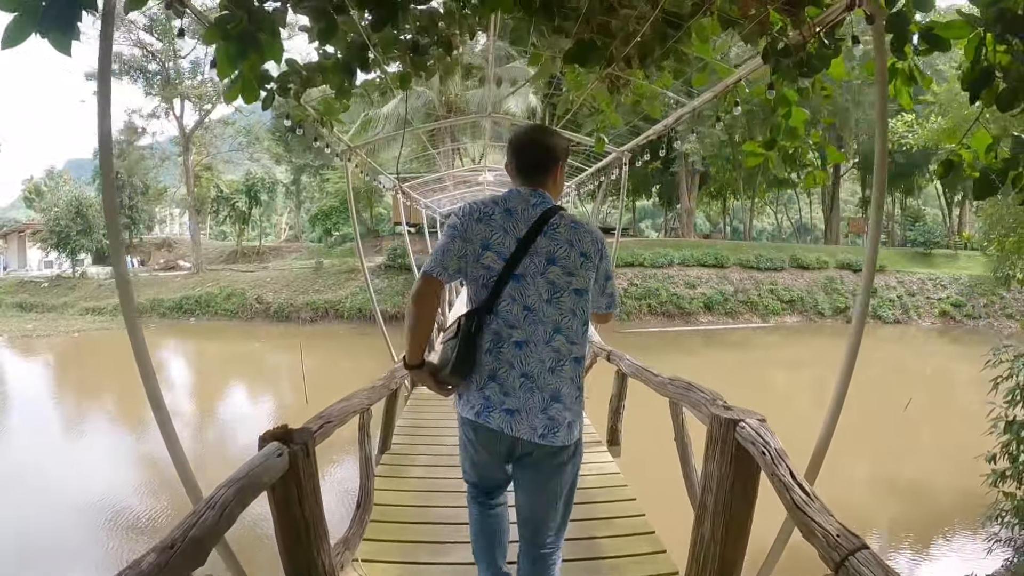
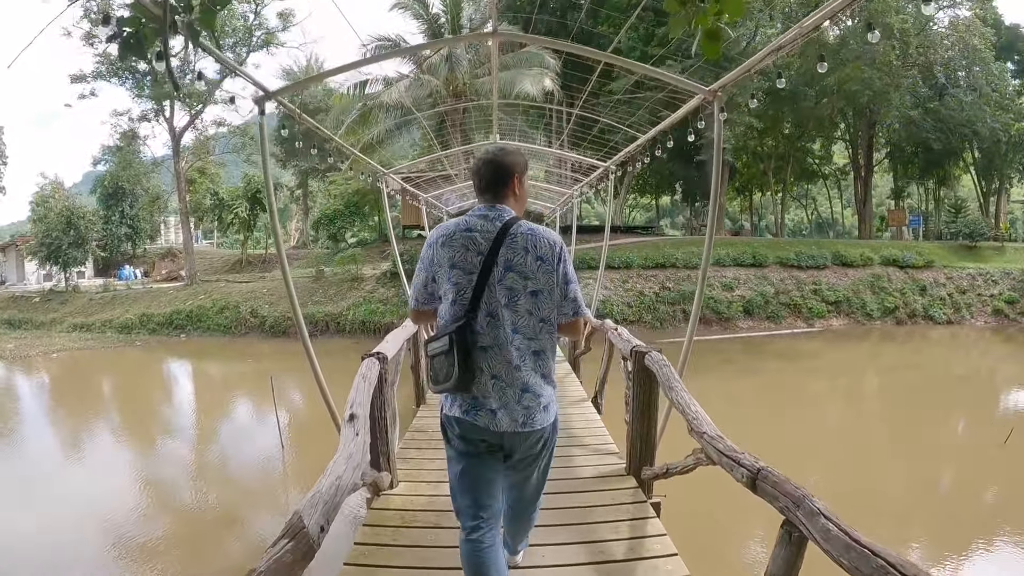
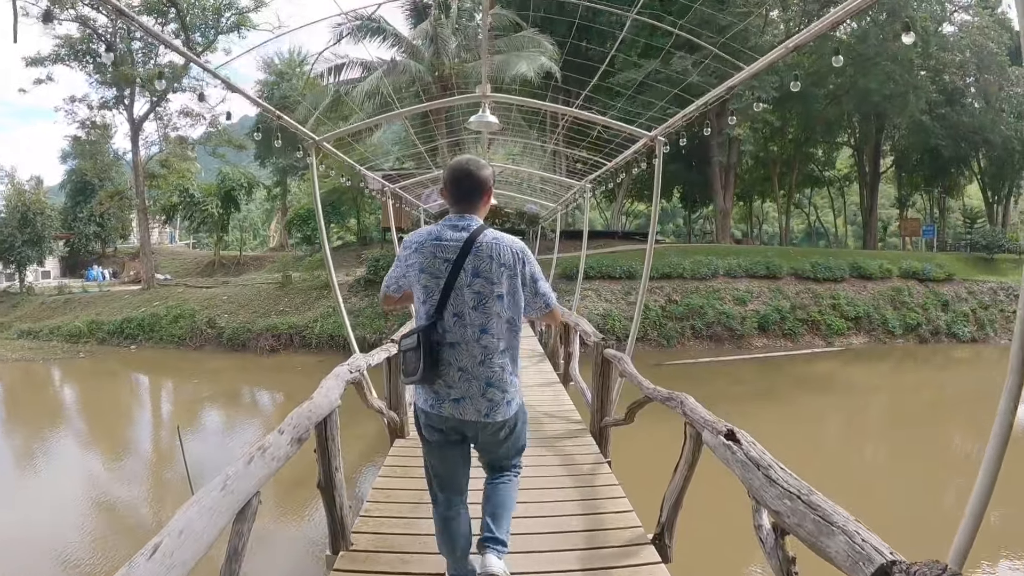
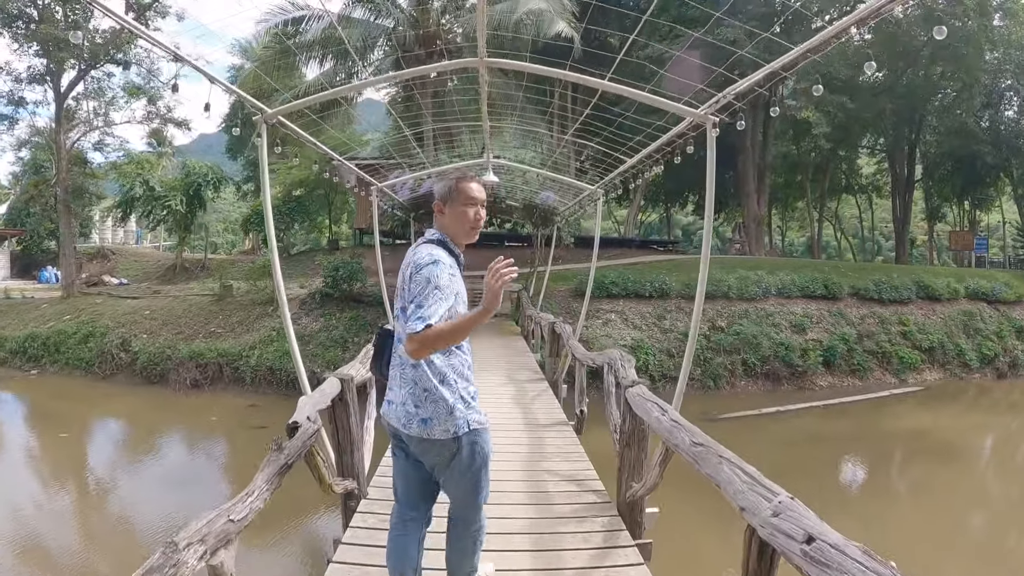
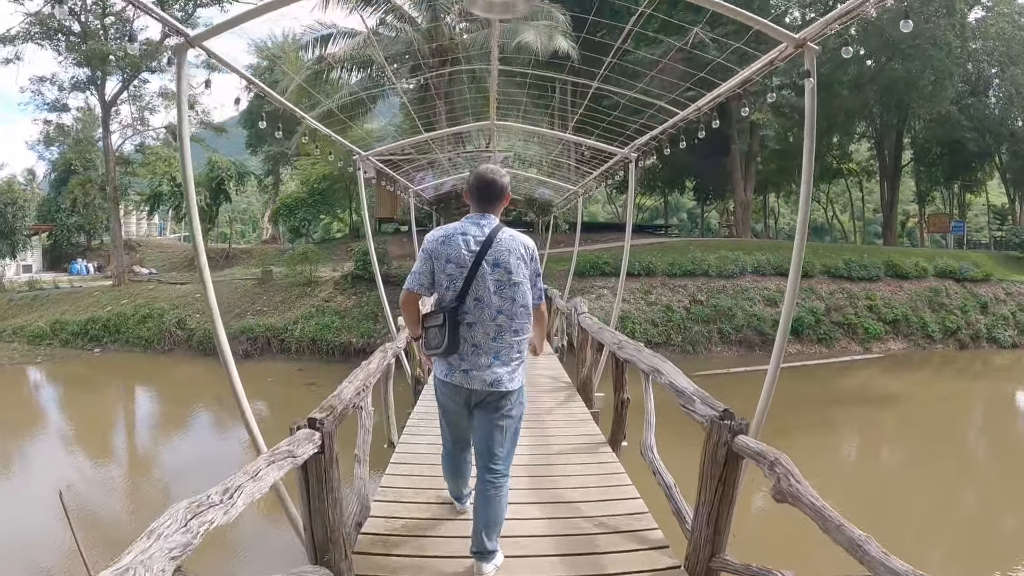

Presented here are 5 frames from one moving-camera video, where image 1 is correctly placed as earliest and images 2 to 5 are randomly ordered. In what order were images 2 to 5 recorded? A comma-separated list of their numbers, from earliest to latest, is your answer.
2, 3, 5, 4
